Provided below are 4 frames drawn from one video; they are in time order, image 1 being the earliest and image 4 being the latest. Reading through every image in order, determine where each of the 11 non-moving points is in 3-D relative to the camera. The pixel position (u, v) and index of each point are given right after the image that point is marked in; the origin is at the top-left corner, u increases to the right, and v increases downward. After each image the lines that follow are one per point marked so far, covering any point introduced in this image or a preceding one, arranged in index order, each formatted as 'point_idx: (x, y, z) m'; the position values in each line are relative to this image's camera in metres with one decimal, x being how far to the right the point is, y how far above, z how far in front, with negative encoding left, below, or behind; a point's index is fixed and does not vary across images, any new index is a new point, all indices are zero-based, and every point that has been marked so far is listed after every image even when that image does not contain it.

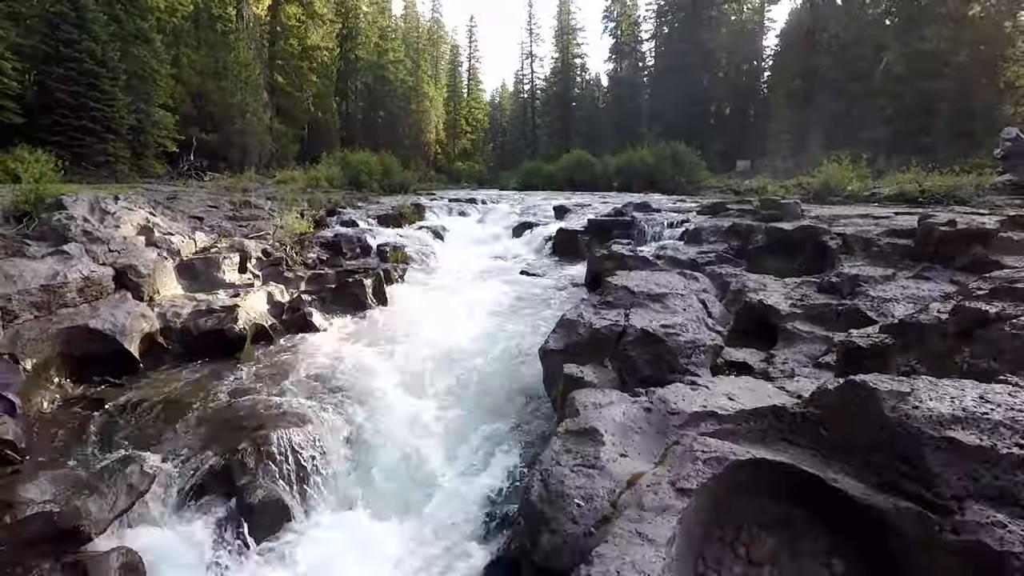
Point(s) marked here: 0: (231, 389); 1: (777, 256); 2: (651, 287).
0: (-3.2, -1.2, +6.7) m
1: (+4.5, +0.5, +9.9) m
2: (+1.7, 0.0, +7.1) m
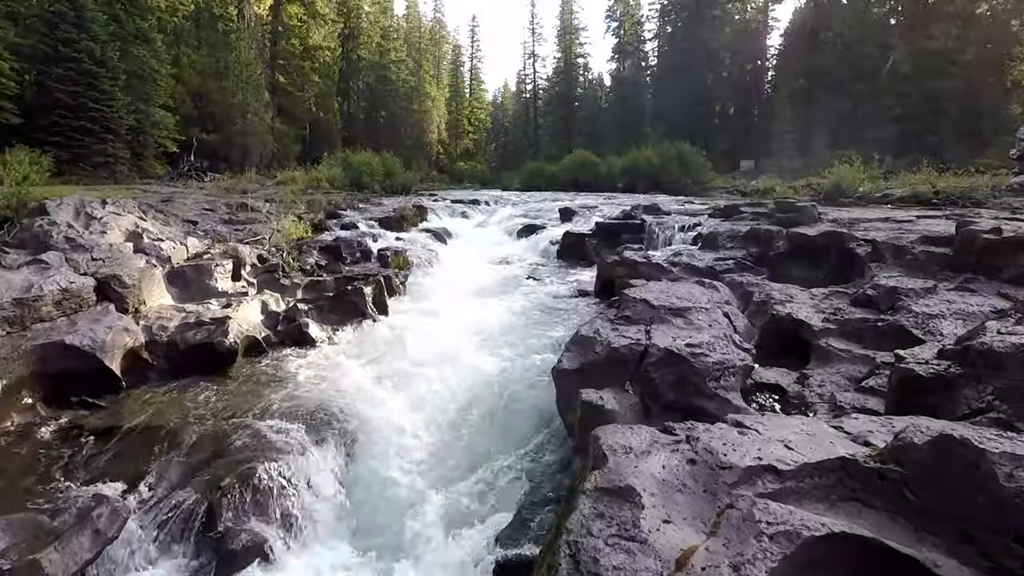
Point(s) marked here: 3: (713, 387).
0: (-3.1, -1.3, +6.2) m
1: (+4.6, +0.4, +9.4) m
2: (+1.8, -0.1, +6.5) m
3: (+1.8, -0.9, +5.1) m
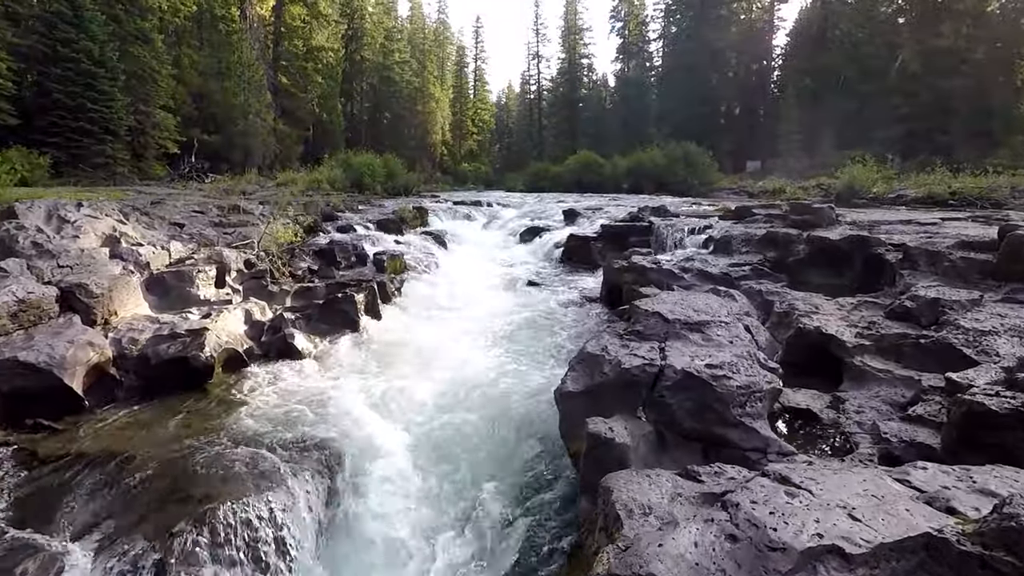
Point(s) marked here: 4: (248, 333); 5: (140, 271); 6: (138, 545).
0: (-3.1, -1.4, +5.6) m
1: (+4.6, +0.3, +8.7) m
2: (+1.8, -0.2, +5.9) m
3: (+1.7, -1.0, +4.5) m
4: (-3.8, -0.6, +8.4) m
5: (-5.6, +0.3, +8.7) m
6: (-2.6, -1.8, +4.0) m
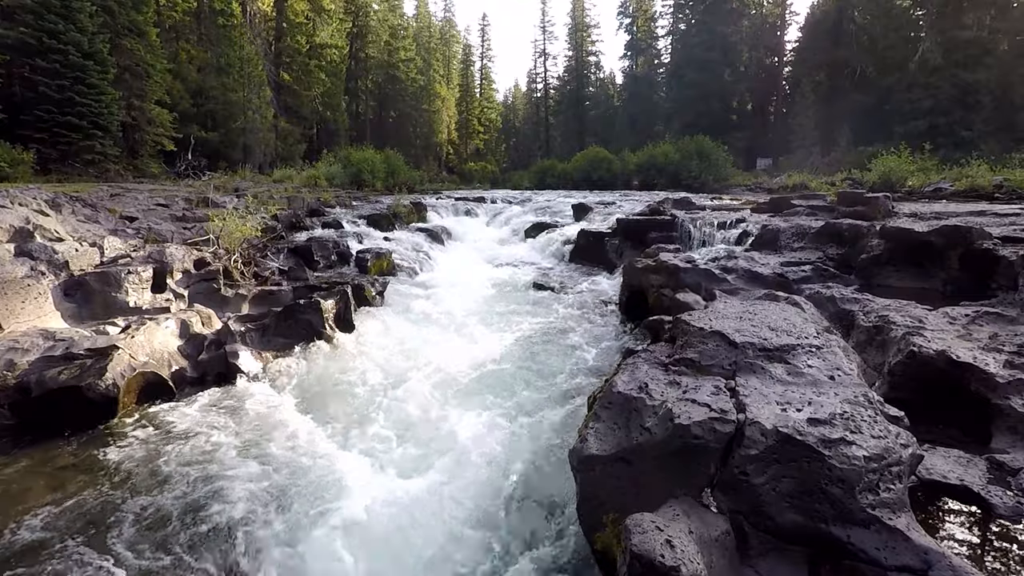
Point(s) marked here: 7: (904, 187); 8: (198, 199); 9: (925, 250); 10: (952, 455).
0: (-3.1, -1.5, +3.9) m
1: (+4.6, +0.2, +6.9) m
2: (+1.8, -0.3, +4.1) m
3: (+1.7, -1.0, +2.8) m
4: (-3.8, -0.7, +6.7) m
5: (-5.6, +0.2, +7.1) m
6: (-2.6, -1.8, +2.3) m
7: (+12.8, +3.3, +18.7) m
8: (-7.6, +2.1, +14.0) m
9: (+4.8, +0.4, +6.8) m
10: (+2.7, -1.0, +3.5) m
